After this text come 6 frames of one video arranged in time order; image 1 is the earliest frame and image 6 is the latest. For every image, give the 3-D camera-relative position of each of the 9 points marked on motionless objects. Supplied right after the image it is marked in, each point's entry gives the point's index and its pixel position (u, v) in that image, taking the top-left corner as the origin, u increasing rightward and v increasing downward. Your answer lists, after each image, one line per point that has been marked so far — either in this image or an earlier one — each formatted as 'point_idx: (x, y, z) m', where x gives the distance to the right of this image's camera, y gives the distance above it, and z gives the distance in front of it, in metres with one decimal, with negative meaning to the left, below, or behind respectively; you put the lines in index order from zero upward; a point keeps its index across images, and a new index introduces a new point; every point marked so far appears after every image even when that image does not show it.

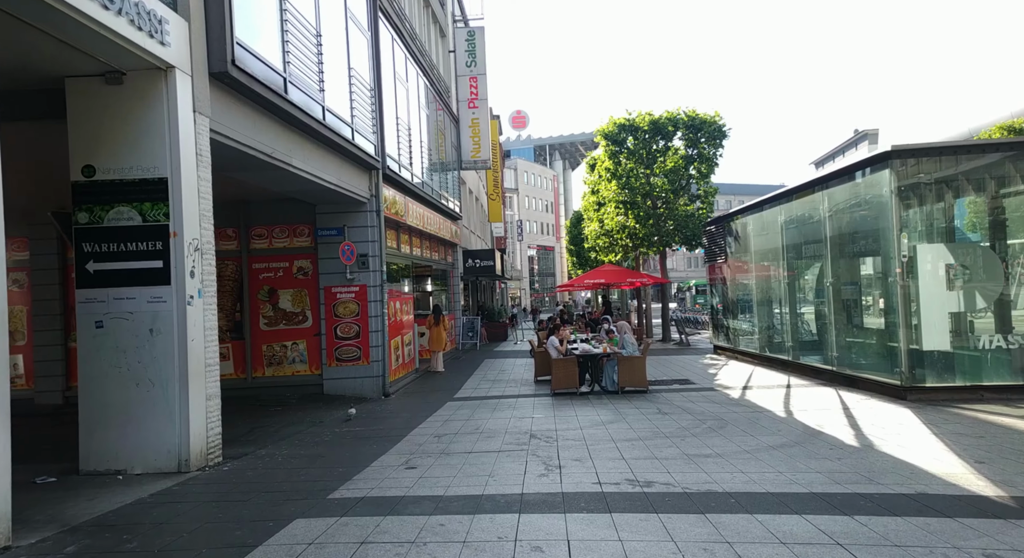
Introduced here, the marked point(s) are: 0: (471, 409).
0: (-0.7, -2.2, +11.3) m
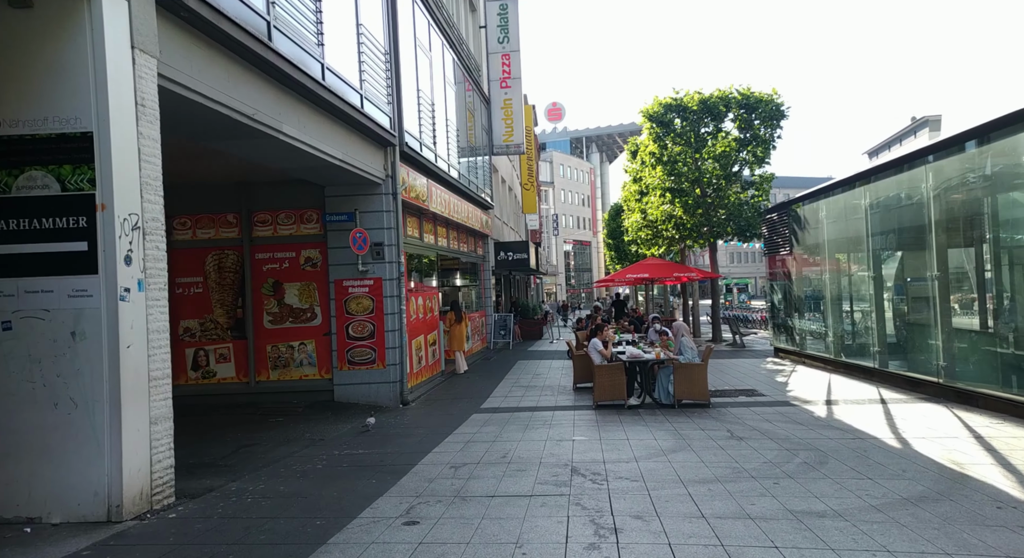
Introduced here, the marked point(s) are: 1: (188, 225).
0: (-0.2, -2.1, +9.5) m
1: (-6.0, +1.0, +12.8) m
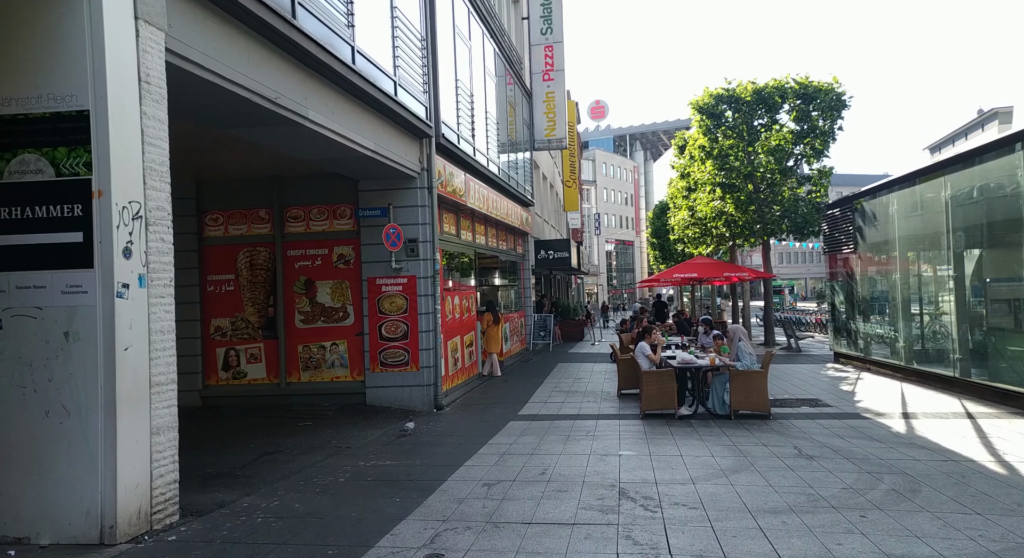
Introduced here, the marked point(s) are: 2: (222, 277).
0: (+0.3, -2.0, +8.8) m
1: (-5.3, +1.1, +12.4) m
2: (-5.2, 0.0, +12.4) m
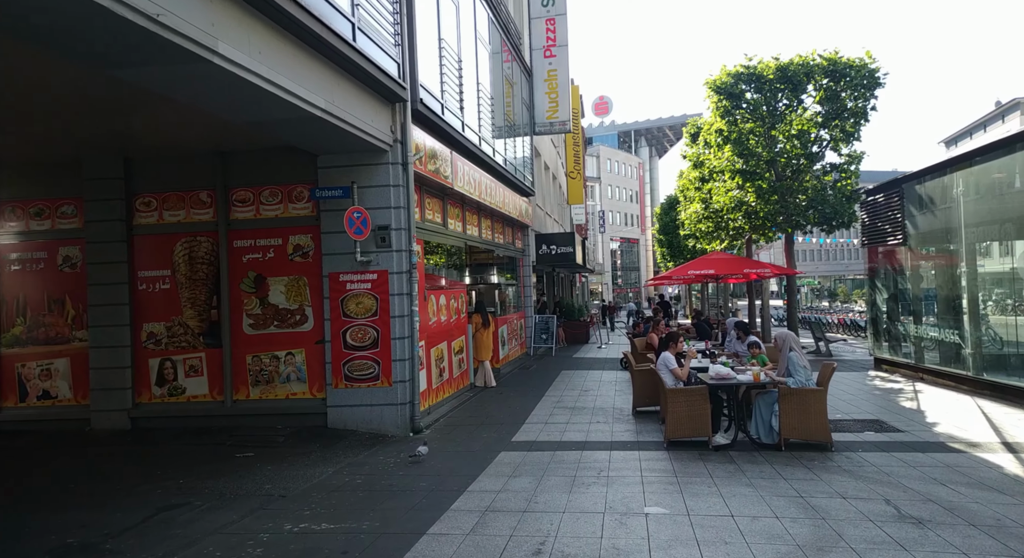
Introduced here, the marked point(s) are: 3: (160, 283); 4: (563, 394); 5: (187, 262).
0: (+0.2, -2.0, +6.7) m
1: (-5.4, +1.1, +10.3) m
2: (-5.3, +0.1, +10.3) m
3: (-5.3, -0.1, +10.3) m
4: (+0.9, -2.1, +12.7) m
5: (-4.9, +0.3, +10.3) m
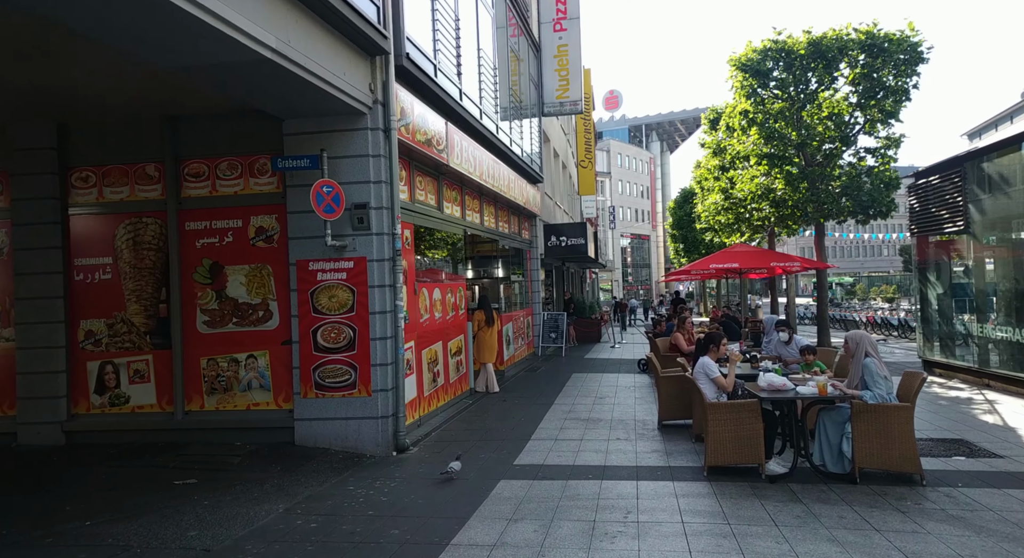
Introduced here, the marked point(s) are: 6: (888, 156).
0: (+0.2, -1.8, +5.0) m
1: (-5.3, +1.3, +8.8) m
2: (-5.3, +0.2, +8.8) m
3: (-5.2, +0.1, +8.8) m
4: (+1.0, -2.0, +11.1) m
5: (-4.8, +0.4, +8.7) m
6: (+10.4, +3.4, +19.0) m
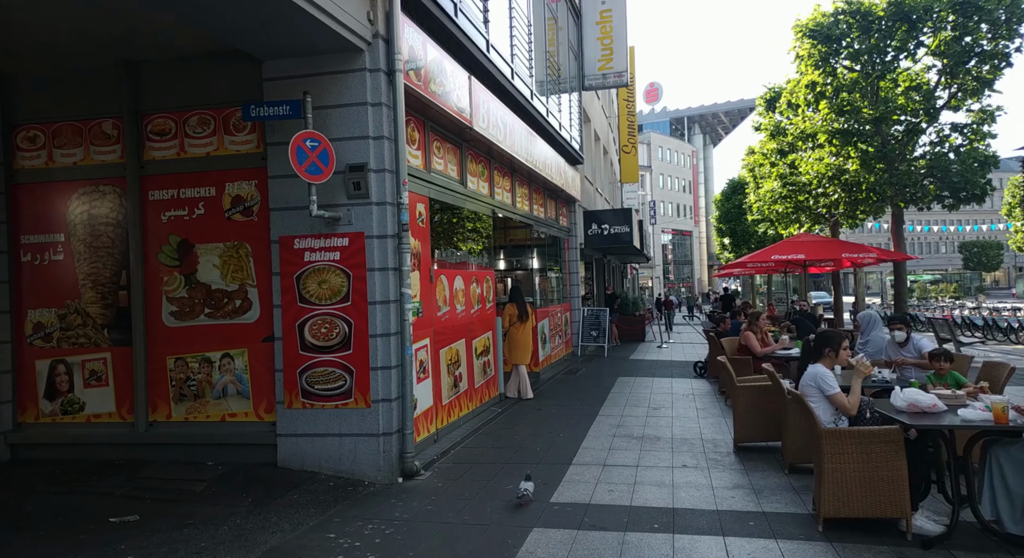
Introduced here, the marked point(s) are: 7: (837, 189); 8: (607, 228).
0: (+0.4, -1.7, +3.2) m
1: (-4.9, +1.5, +7.3) m
2: (-4.9, +0.4, +7.3) m
3: (-4.8, +0.3, +7.2) m
4: (+1.5, -1.8, +9.2) m
5: (-4.4, +0.6, +7.2) m
6: (+11.3, +3.6, +16.6) m
7: (+8.4, +2.3, +17.8) m
8: (+2.6, +1.4, +18.8) m
